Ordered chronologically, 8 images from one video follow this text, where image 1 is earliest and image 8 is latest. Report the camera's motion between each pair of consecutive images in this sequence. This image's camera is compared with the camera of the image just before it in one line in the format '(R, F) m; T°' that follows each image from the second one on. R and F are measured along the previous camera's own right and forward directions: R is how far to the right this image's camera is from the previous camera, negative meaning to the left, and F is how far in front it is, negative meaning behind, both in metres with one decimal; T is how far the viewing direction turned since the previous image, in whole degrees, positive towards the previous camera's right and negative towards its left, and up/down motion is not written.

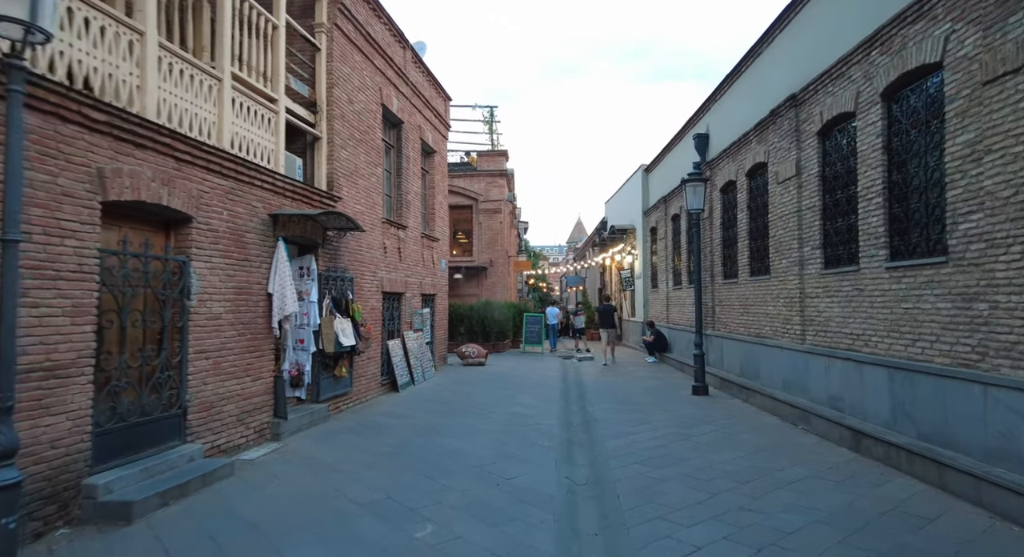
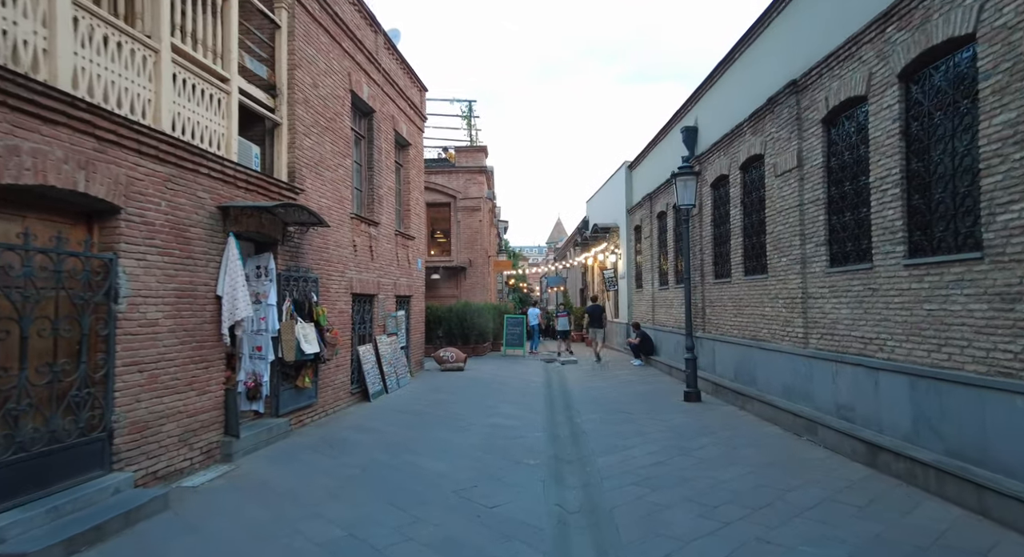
(0.0, +0.7) m; +2°
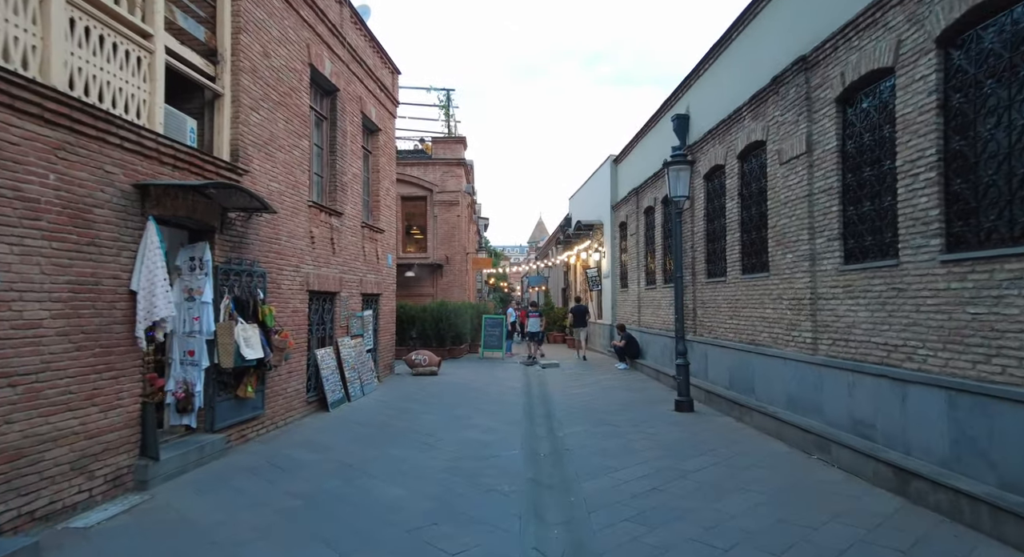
(+0.1, +0.9) m; +2°
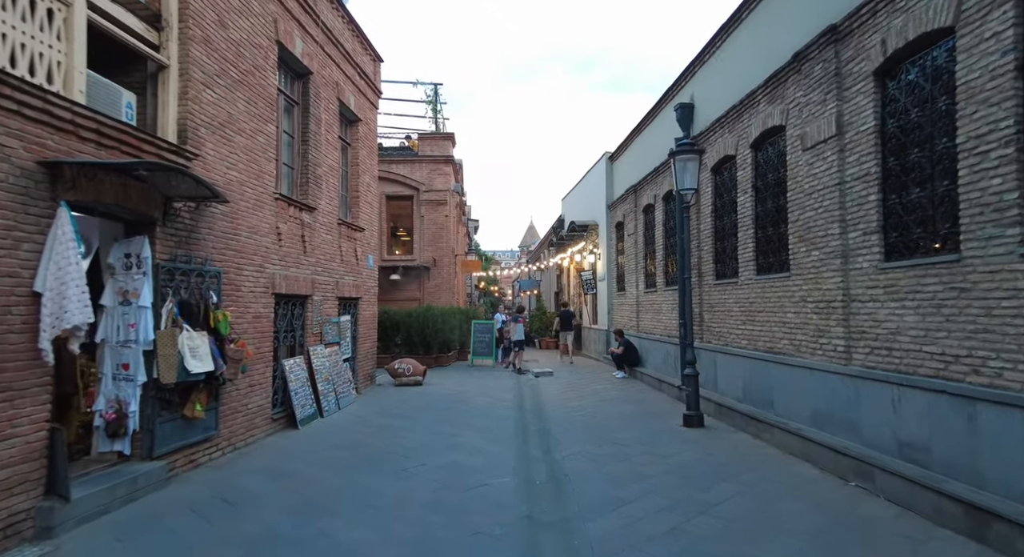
(0.0, +0.9) m; +1°
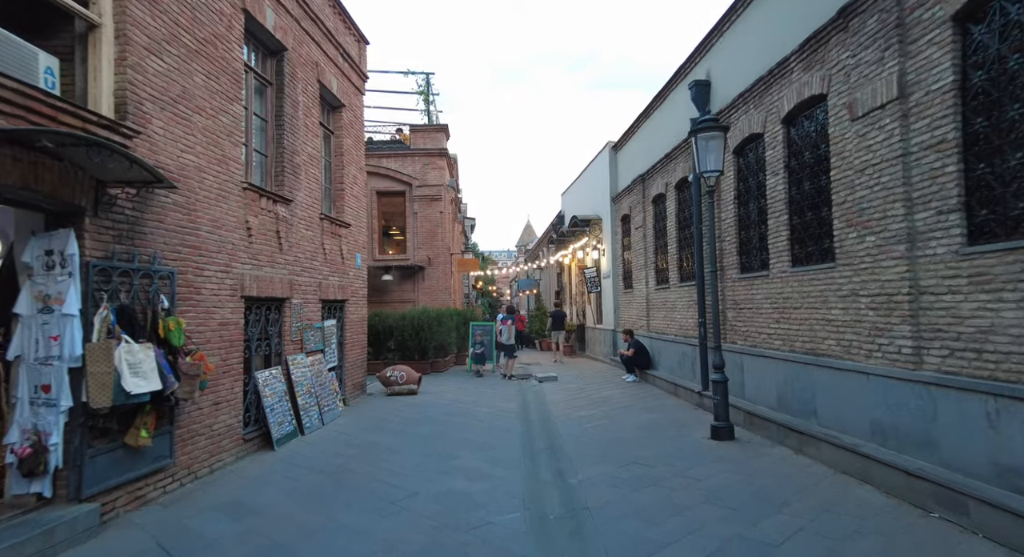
(-0.1, +1.0) m; 0°
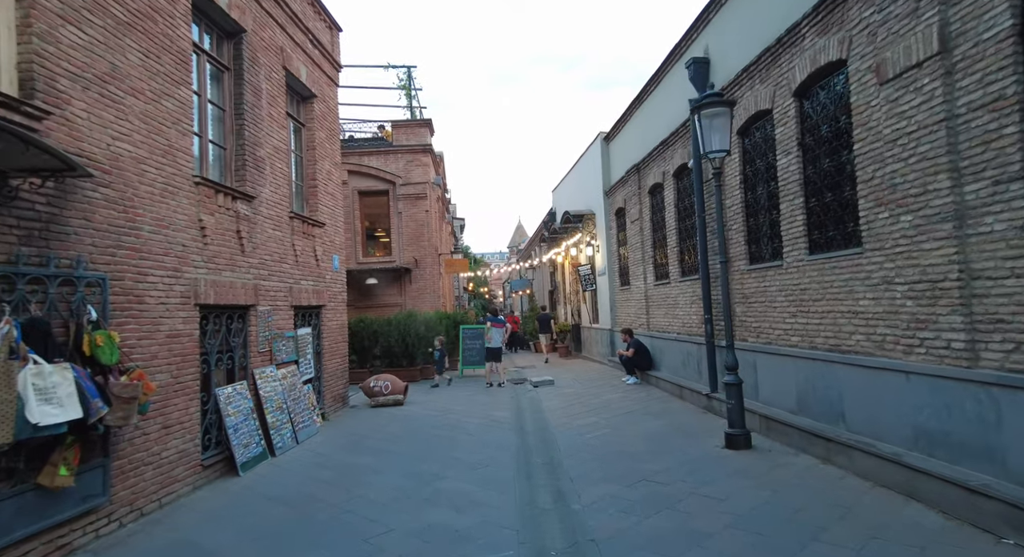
(+0.1, +0.8) m; +1°
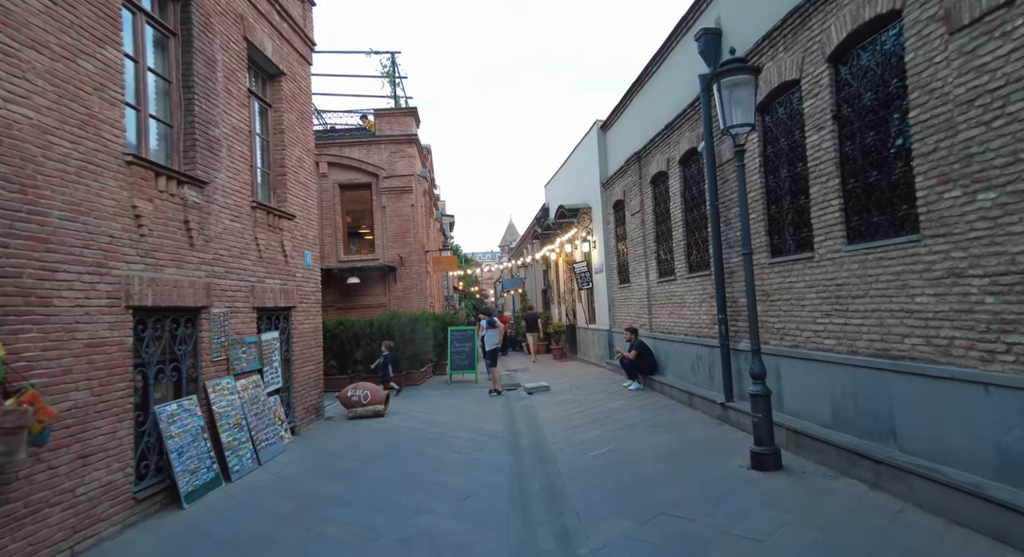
(0.0, +1.0) m; +1°
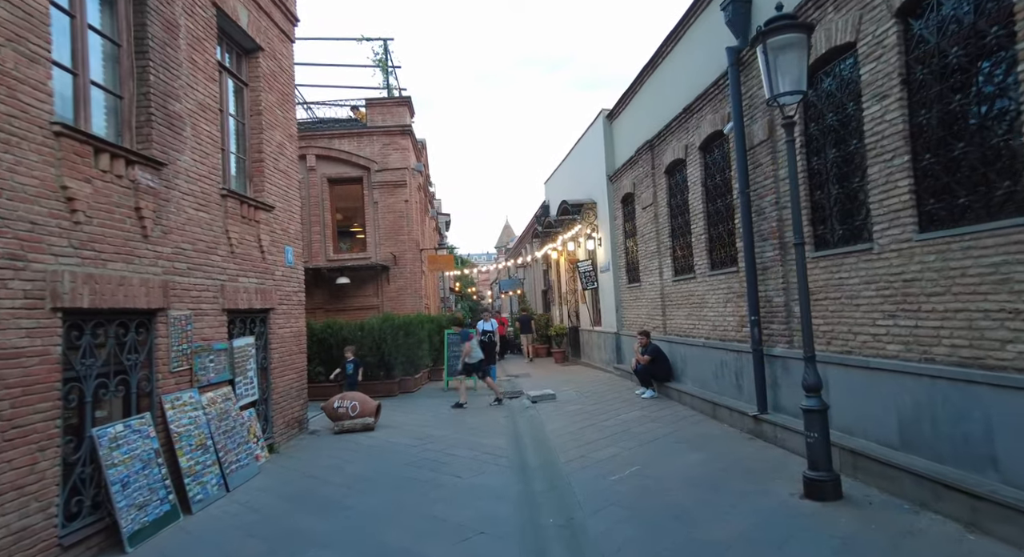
(-0.1, +0.9) m; 0°
